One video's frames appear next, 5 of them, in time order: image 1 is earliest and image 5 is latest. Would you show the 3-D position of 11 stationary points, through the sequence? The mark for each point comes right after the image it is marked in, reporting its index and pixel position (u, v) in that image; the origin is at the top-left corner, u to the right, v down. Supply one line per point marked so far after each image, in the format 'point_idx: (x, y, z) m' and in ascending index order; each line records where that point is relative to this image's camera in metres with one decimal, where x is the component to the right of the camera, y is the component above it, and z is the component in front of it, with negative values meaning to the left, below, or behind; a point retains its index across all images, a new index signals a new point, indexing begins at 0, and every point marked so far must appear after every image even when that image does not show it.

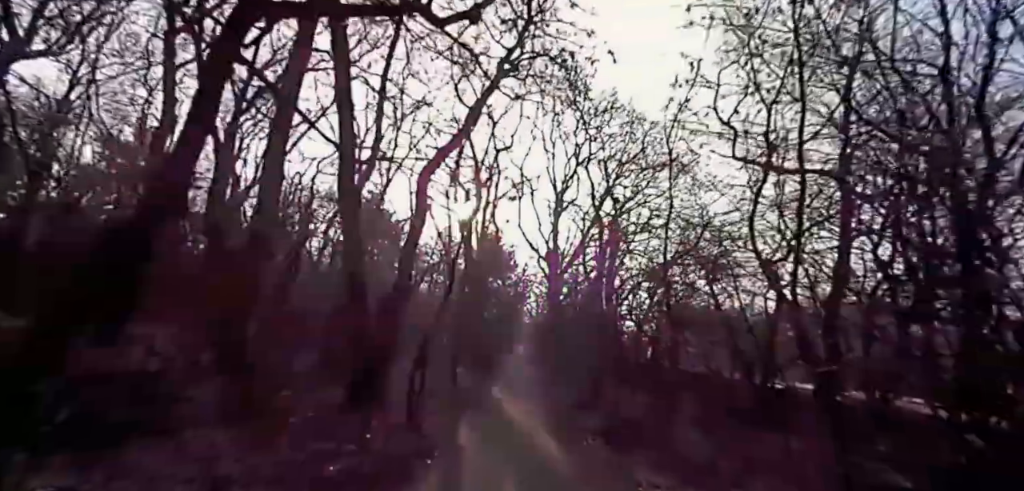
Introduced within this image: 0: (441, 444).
0: (-1.1, -3.0, +7.6) m
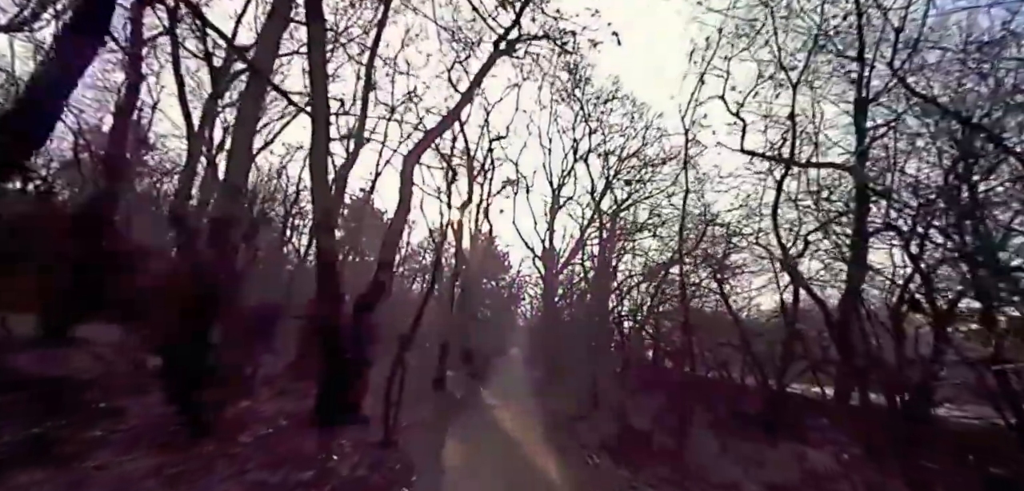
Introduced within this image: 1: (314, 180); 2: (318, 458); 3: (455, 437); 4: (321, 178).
0: (-1.1, -2.8, +6.6) m
1: (-3.2, +1.1, +8.3) m
2: (-2.0, -2.2, +5.4) m
3: (-1.0, -3.5, +9.2) m
4: (-3.1, +1.1, +8.4) m
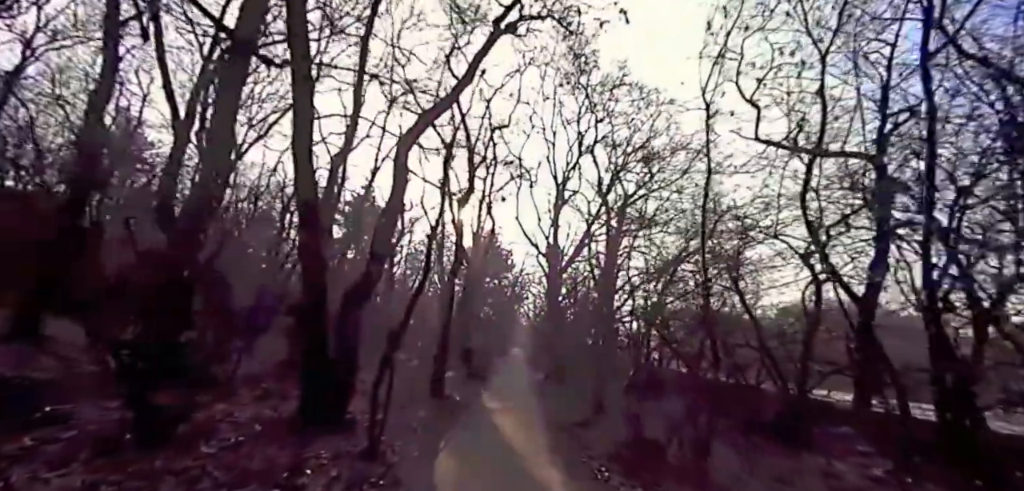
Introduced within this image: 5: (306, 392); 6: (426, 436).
0: (-1.1, -2.7, +5.9) m
1: (-3.2, +1.2, +7.7) m
2: (-2.0, -2.1, +4.7) m
3: (-1.0, -3.3, +8.5) m
4: (-3.1, +1.2, +7.7) m
5: (-3.1, -2.2, +7.7) m
6: (-1.6, -3.6, +9.5) m
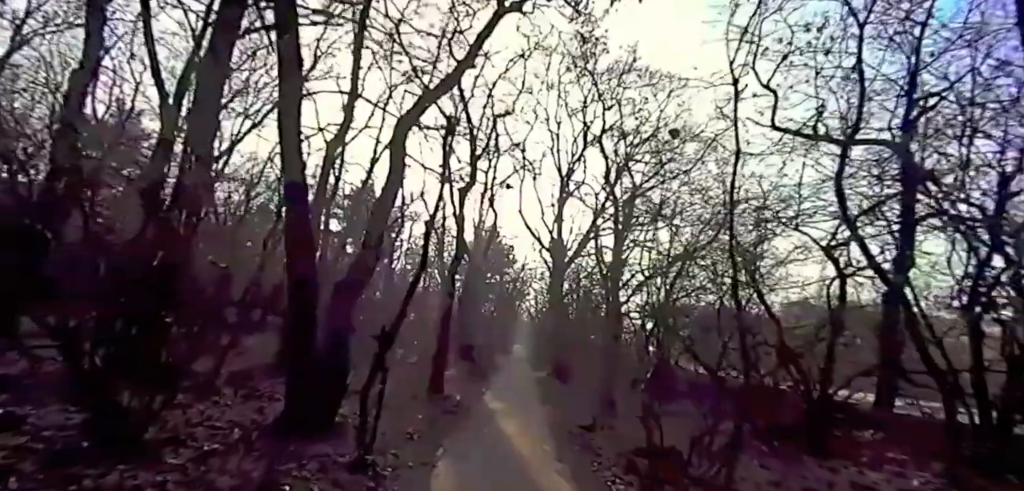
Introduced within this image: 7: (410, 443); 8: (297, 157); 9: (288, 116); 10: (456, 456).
0: (-1.1, -2.5, +5.3) m
1: (-3.1, +1.4, +7.0) m
2: (-2.0, -2.0, +4.1) m
3: (-0.9, -3.2, +7.9) m
4: (-3.0, +1.4, +7.1) m
5: (-3.0, -2.0, +7.1) m
6: (-1.6, -3.4, +9.0) m
7: (-1.7, -3.3, +8.6) m
8: (-2.9, +1.2, +7.0) m
9: (-3.1, +1.8, +7.0) m
10: (-0.8, -3.2, +7.7) m
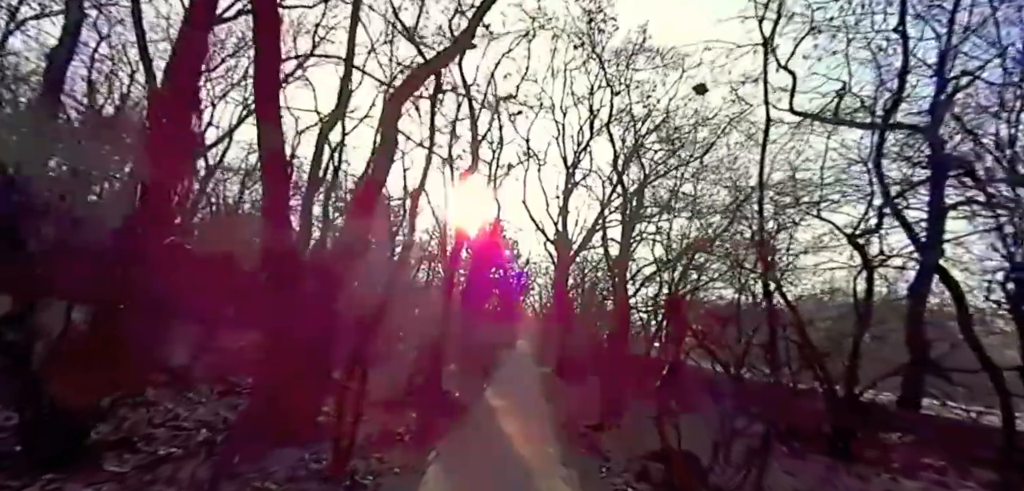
0: (-1.1, -2.3, +4.7) m
1: (-3.1, +1.6, +6.4) m
2: (-2.0, -1.8, +3.5) m
3: (-0.9, -3.0, +7.3) m
4: (-3.0, +1.6, +6.5) m
5: (-3.0, -1.8, +6.5) m
6: (-1.6, -3.2, +8.4) m
7: (-1.7, -3.1, +8.0) m
8: (-2.9, +1.4, +6.4) m
9: (-3.0, +2.0, +6.4) m
10: (-0.8, -2.9, +7.1) m
